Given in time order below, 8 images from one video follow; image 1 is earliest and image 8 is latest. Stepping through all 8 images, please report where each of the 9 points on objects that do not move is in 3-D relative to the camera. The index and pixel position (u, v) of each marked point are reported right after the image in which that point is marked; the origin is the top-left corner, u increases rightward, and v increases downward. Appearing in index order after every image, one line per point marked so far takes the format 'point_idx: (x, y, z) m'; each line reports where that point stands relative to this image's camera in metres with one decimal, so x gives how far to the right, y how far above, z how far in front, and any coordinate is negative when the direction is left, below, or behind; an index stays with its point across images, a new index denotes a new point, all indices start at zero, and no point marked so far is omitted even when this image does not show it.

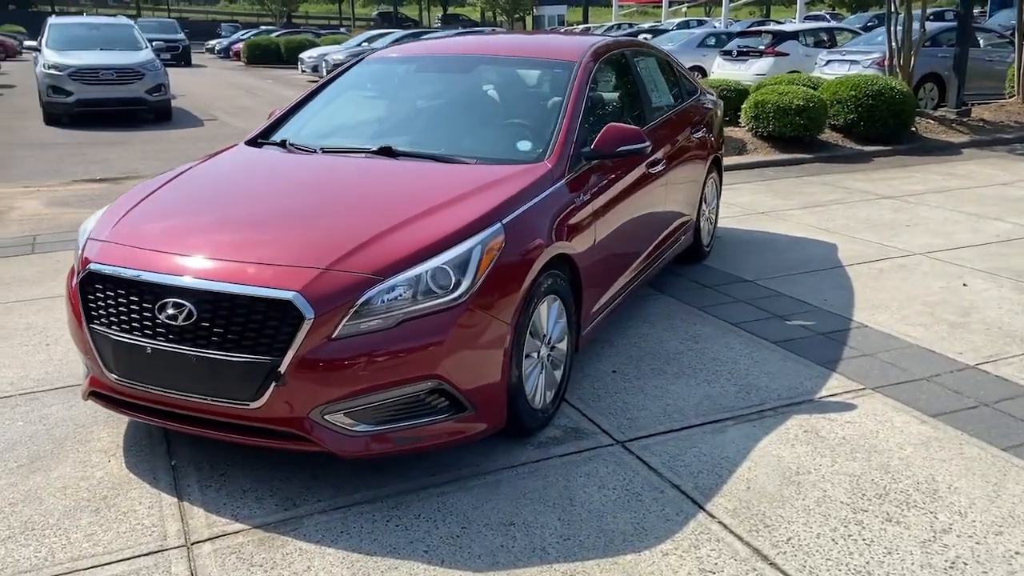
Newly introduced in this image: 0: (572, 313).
0: (+0.3, -0.1, +4.0) m
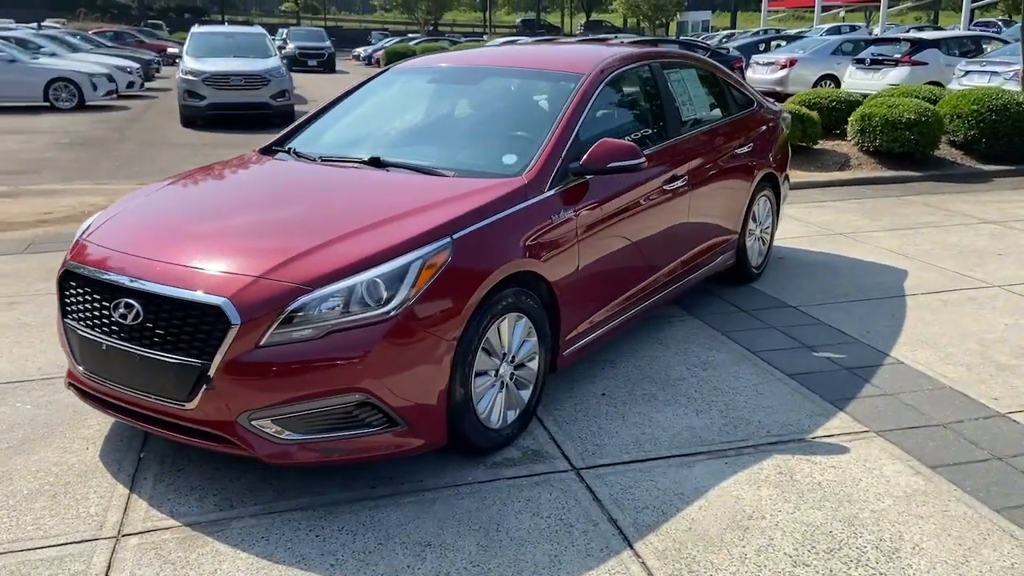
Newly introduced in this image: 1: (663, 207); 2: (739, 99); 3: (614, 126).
0: (+0.1, -0.2, +4.0) m
1: (+0.8, +0.5, +4.9) m
2: (+1.6, +1.4, +6.3) m
3: (+0.5, +0.9, +4.7) m
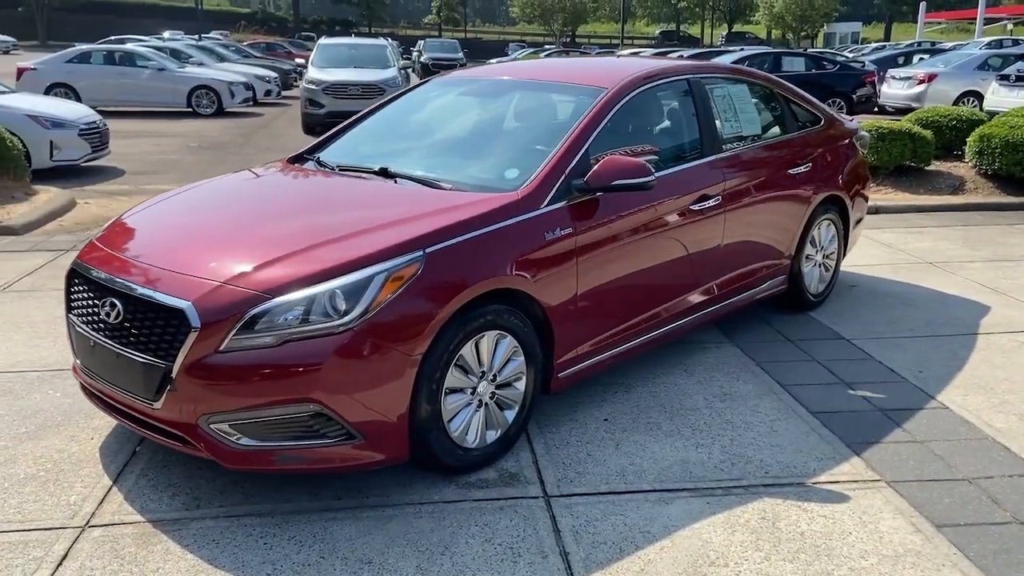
0: (+0.1, -0.3, +3.8) m
1: (+1.0, +0.3, +4.7) m
2: (+2.0, +1.2, +5.9) m
3: (+0.6, +0.8, +4.6) m
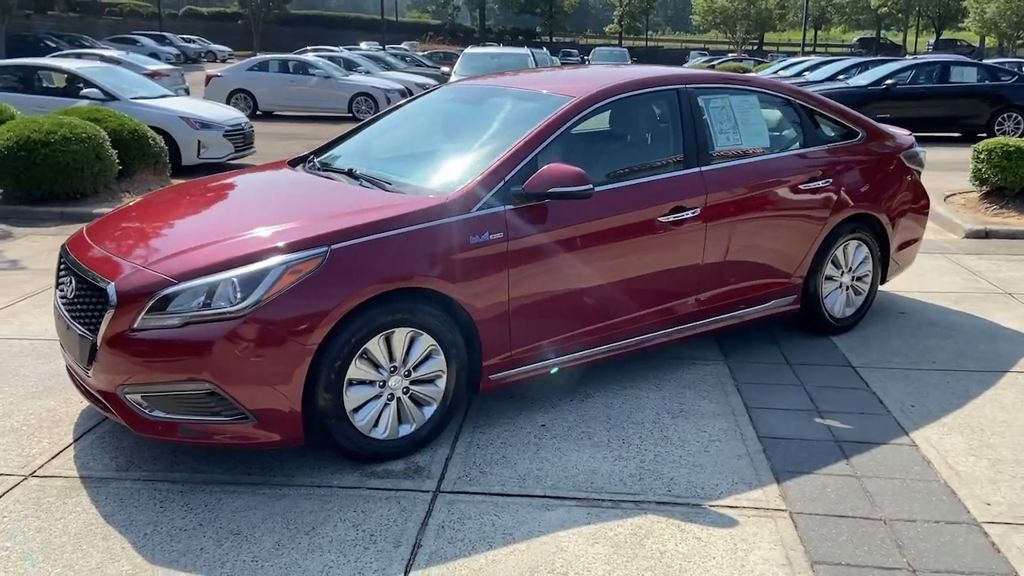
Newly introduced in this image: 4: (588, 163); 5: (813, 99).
0: (-0.3, -0.3, +4.0) m
1: (+0.8, +0.3, +4.6) m
2: (+2.1, +1.0, +5.6) m
3: (+0.5, +0.7, +4.6) m
4: (+0.4, +0.7, +4.5) m
5: (+1.9, +1.2, +5.6) m
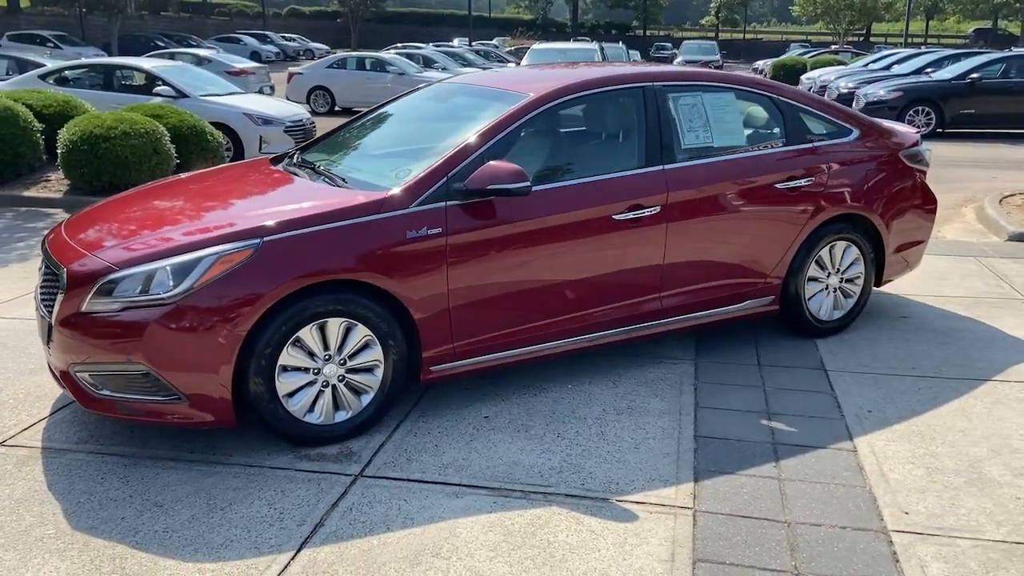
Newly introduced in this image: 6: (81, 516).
0: (-0.6, -0.2, +4.1) m
1: (+0.6, +0.3, +4.7) m
2: (+1.9, +1.0, +5.5) m
3: (+0.2, +0.7, +4.6) m
4: (+0.2, +0.7, +4.6) m
5: (+1.8, +1.2, +5.5) m
6: (-1.7, -0.9, +3.4) m
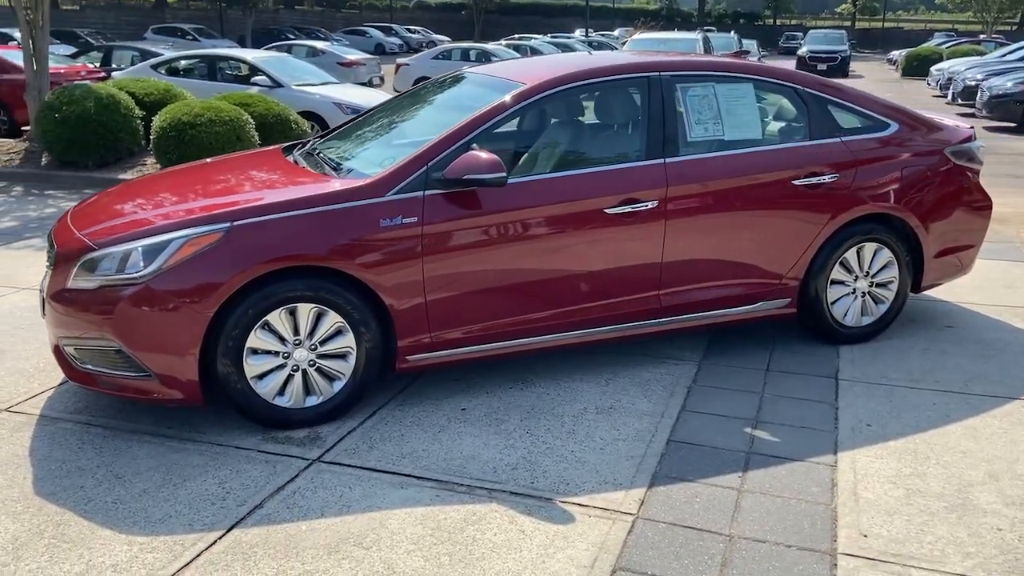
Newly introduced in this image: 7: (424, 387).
0: (-0.7, -0.2, +4.1) m
1: (+0.5, +0.3, +4.5) m
2: (+2.0, +1.0, +5.2) m
3: (+0.2, +0.8, +4.5) m
4: (+0.1, +0.7, +4.5) m
5: (+1.9, +1.2, +5.2) m
6: (-1.9, -0.8, +3.6) m
7: (-0.5, -0.5, +4.6) m
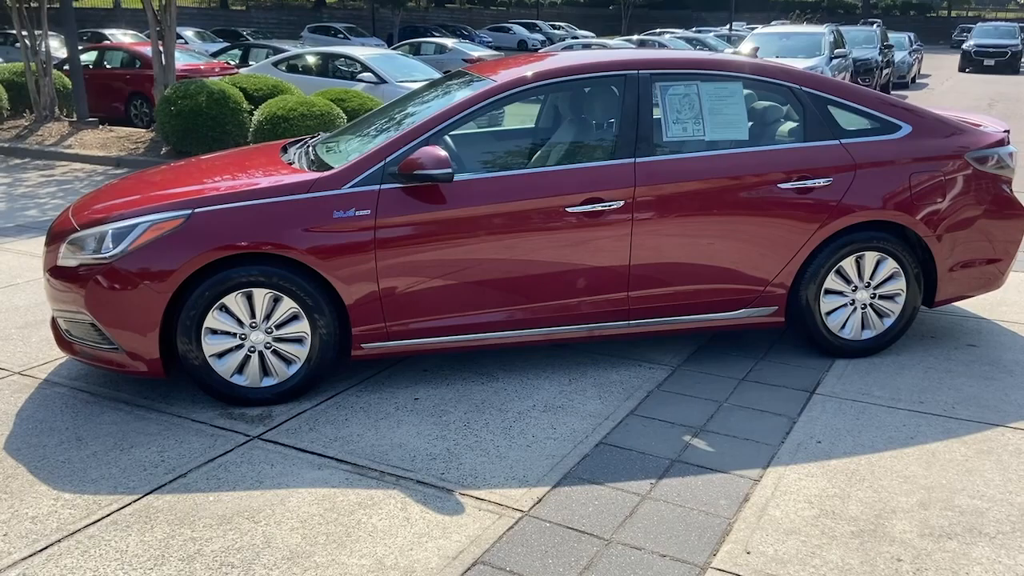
0: (-1.0, -0.1, +4.3) m
1: (+0.3, +0.3, +4.5) m
2: (+1.9, +0.9, +4.9) m
3: (0.0, +0.8, +4.6) m
4: (-0.1, +0.7, +4.6) m
5: (+1.8, +1.1, +4.9) m
6: (-2.3, -0.7, +4.0) m
7: (-0.7, -0.5, +4.7) m
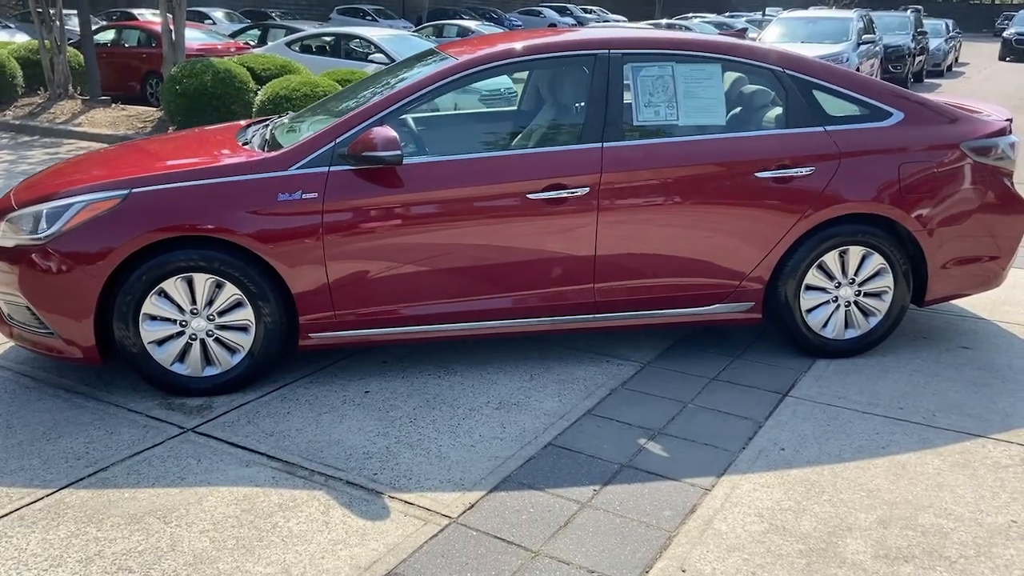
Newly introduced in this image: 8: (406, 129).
0: (-1.2, -0.1, +4.1) m
1: (+0.1, +0.3, +4.3) m
2: (+1.8, +1.0, +4.6) m
3: (-0.2, +0.8, +4.3) m
4: (-0.3, +0.8, +4.3) m
5: (+1.6, +1.2, +4.6) m
6: (-2.5, -0.6, +3.9) m
7: (-0.9, -0.4, +4.5) m
8: (-0.5, +0.8, +4.3) m
